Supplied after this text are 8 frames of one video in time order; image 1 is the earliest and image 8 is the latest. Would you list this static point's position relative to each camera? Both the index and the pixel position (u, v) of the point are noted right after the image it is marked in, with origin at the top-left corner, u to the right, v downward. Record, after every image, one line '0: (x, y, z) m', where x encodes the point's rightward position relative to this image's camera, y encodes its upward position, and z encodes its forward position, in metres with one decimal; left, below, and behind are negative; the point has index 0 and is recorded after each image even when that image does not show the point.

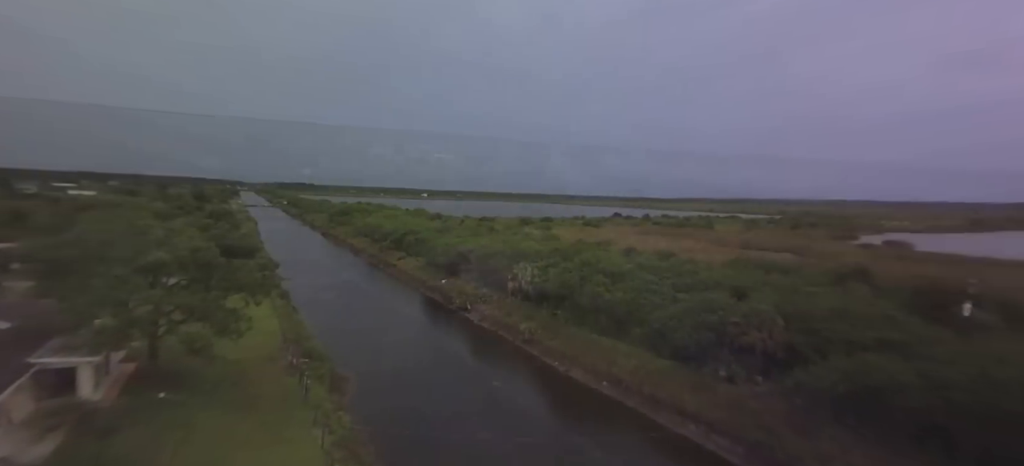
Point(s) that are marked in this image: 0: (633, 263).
0: (+4.6, -1.5, +18.7) m
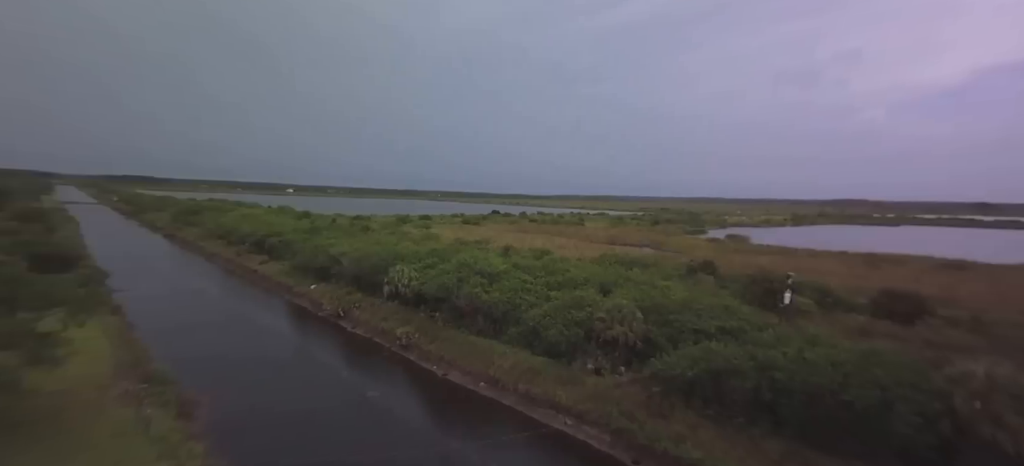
0: (-0.3, -1.4, +18.6) m
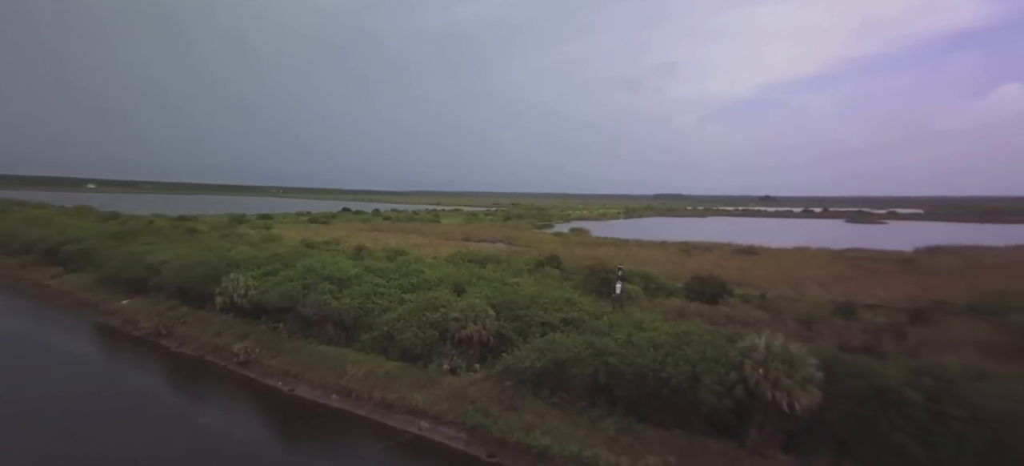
0: (-5.9, -1.3, +17.6) m
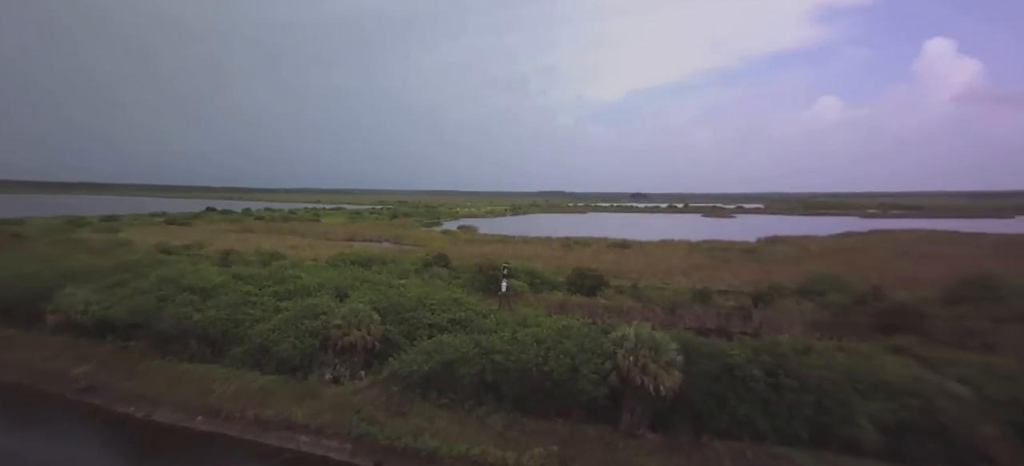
0: (-9.8, -1.4, +15.9) m
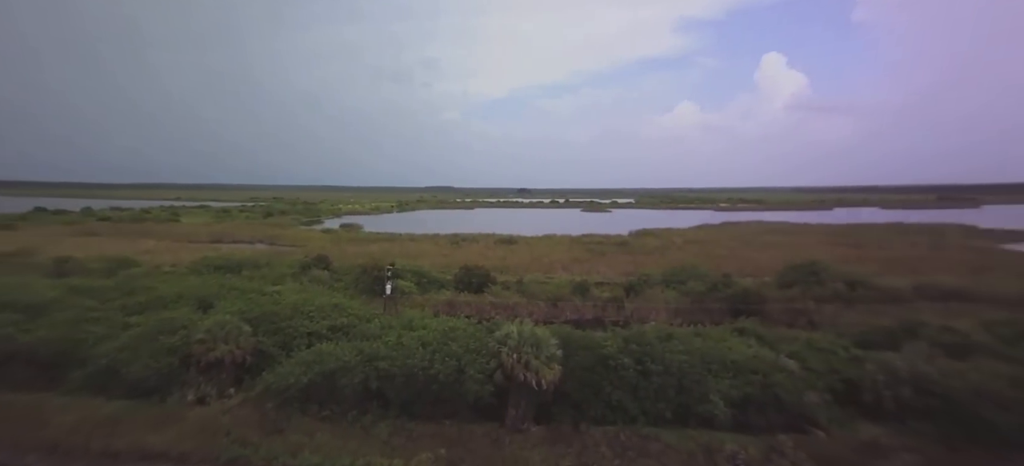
0: (-13.3, -1.6, +13.6) m
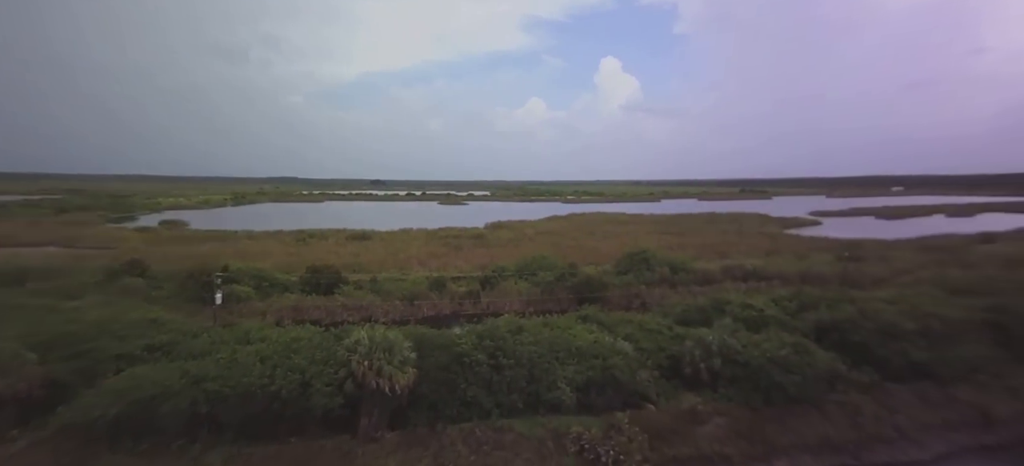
0: (-16.9, -1.9, +9.6) m
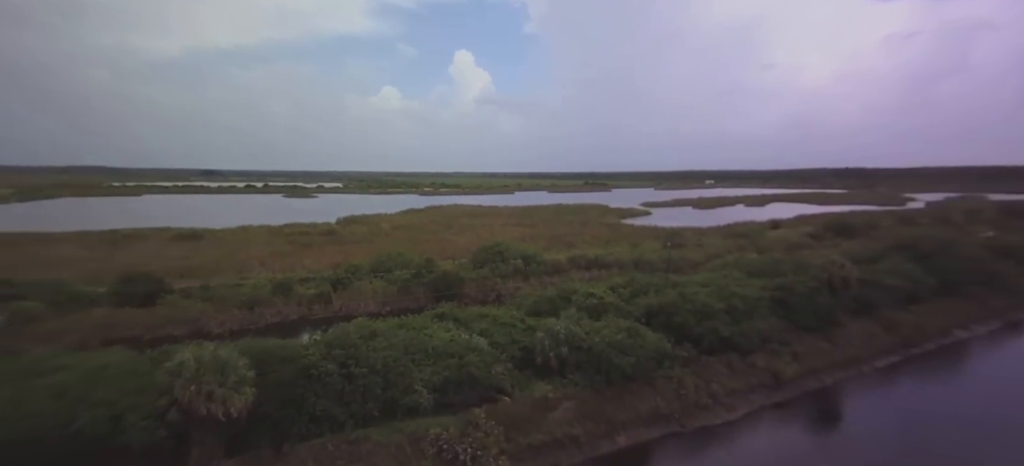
0: (-19.2, -2.5, +5.0) m
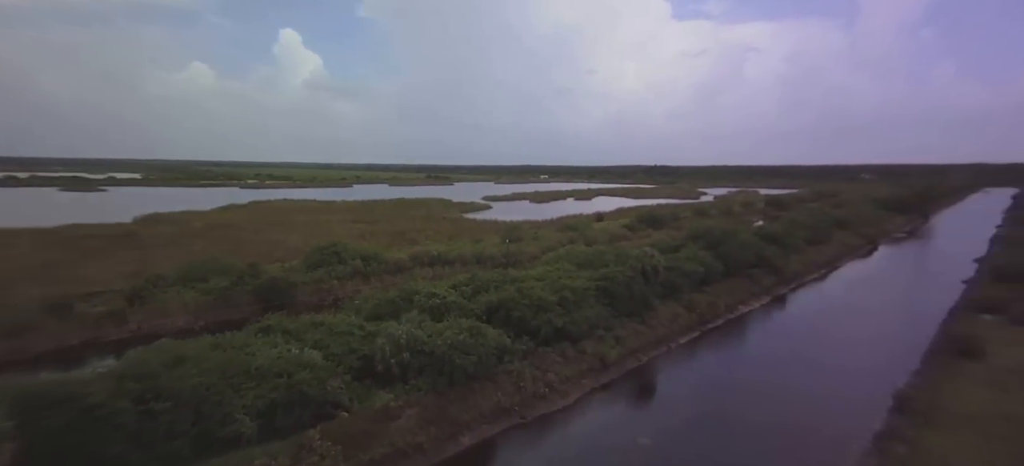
0: (-20.3, -3.5, -0.6) m
